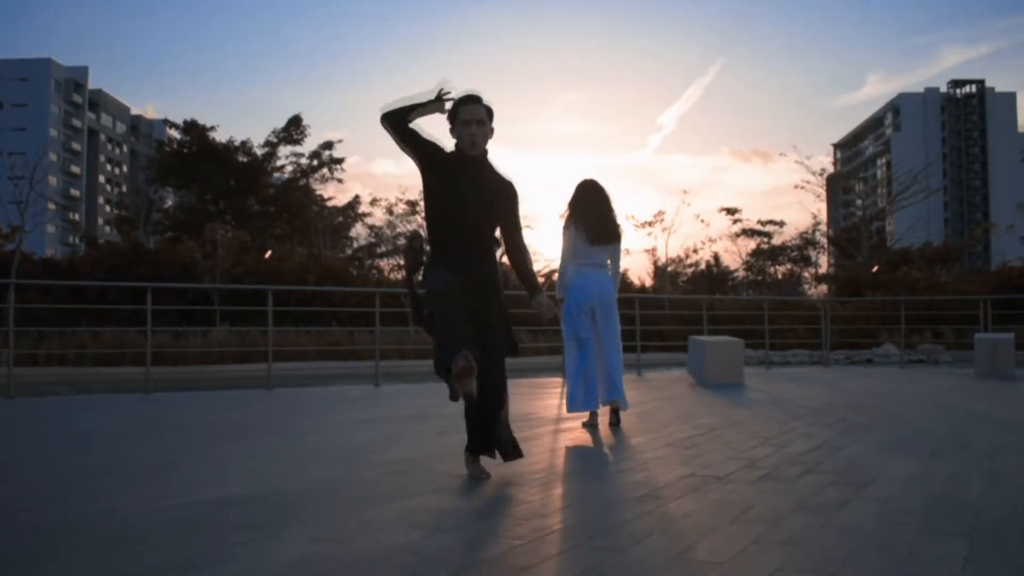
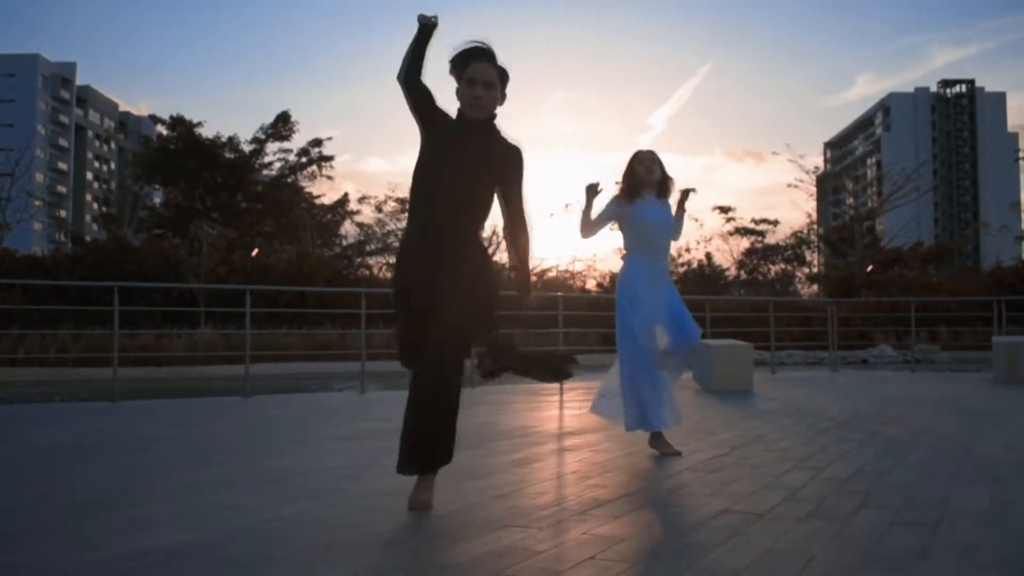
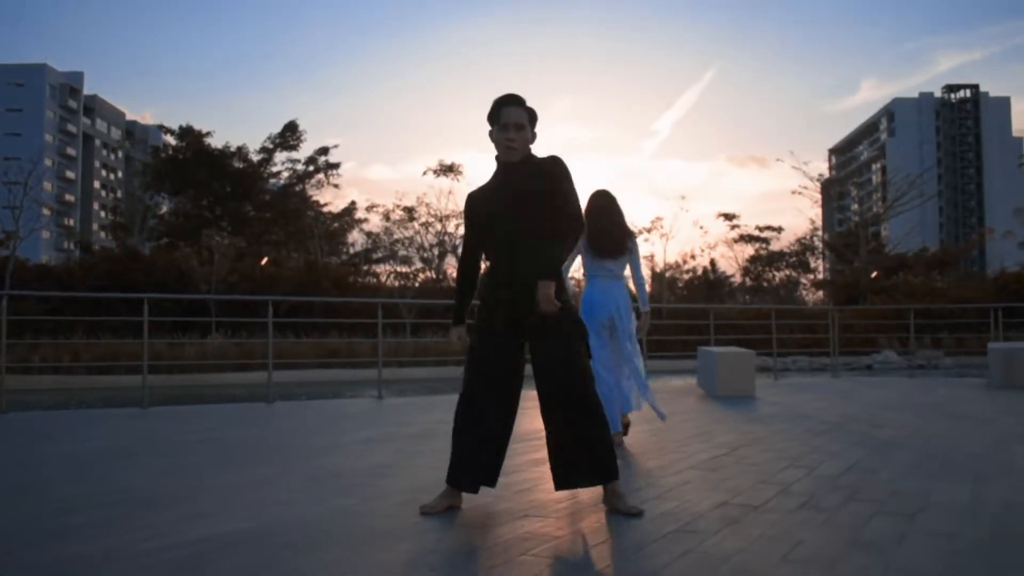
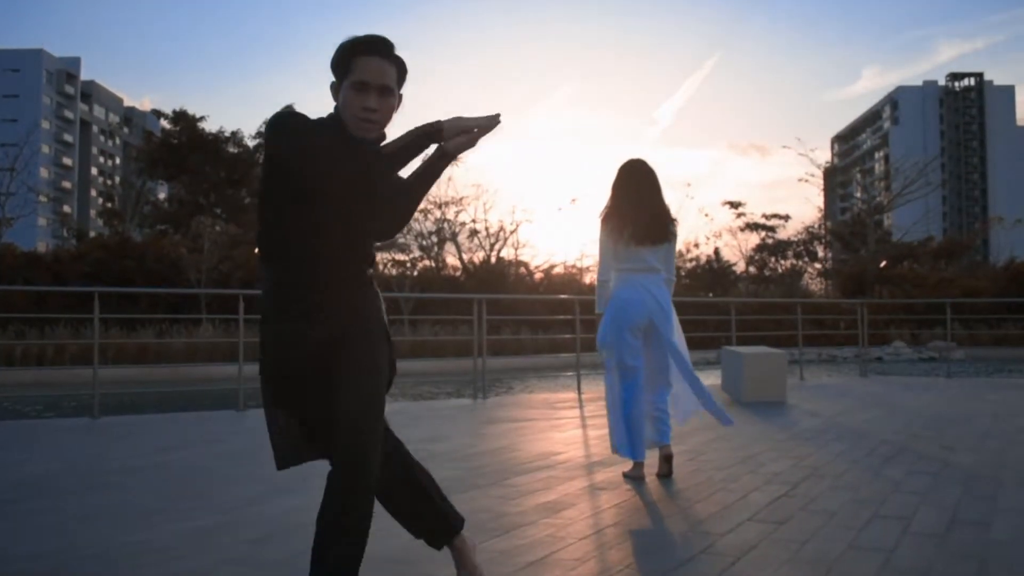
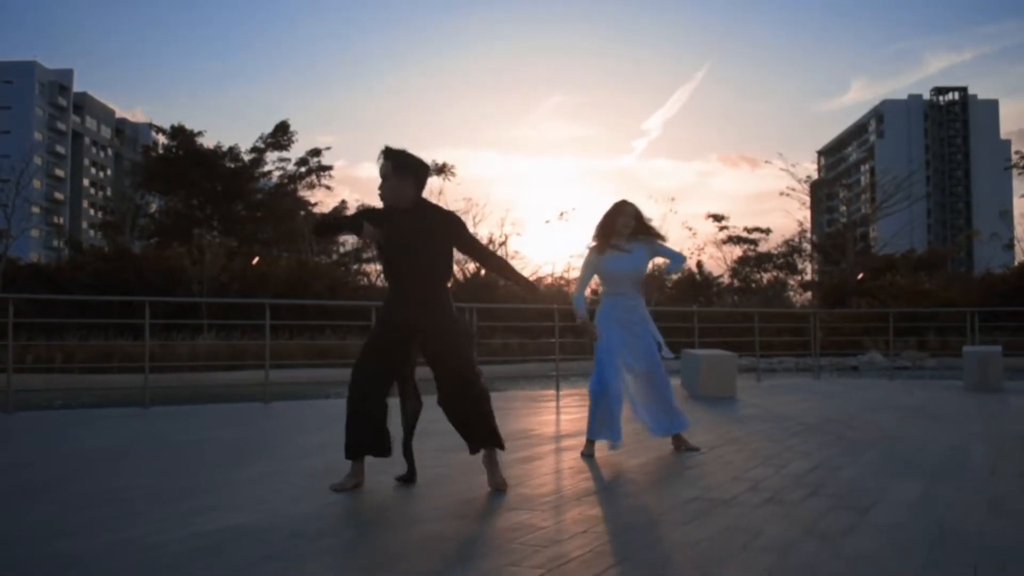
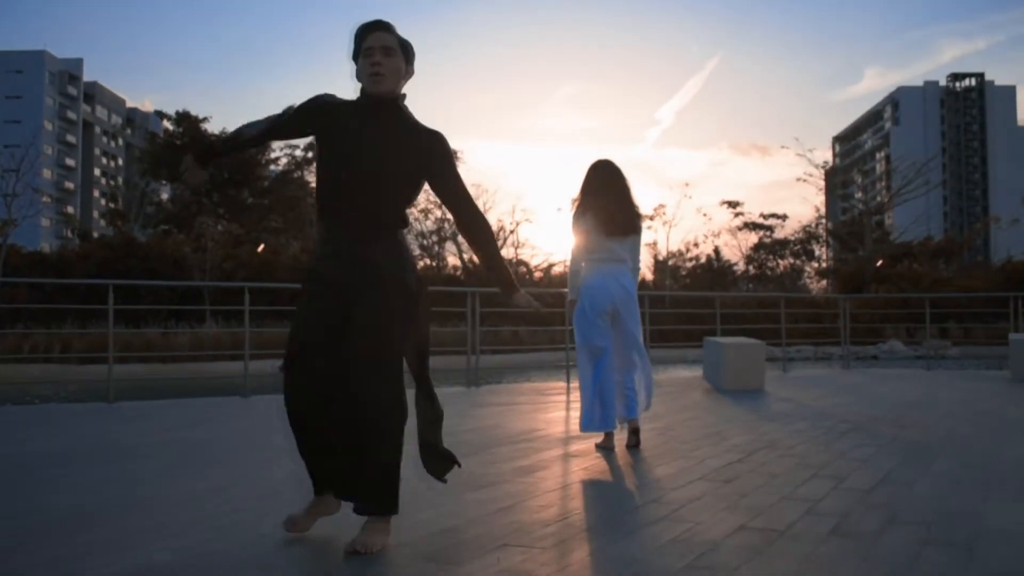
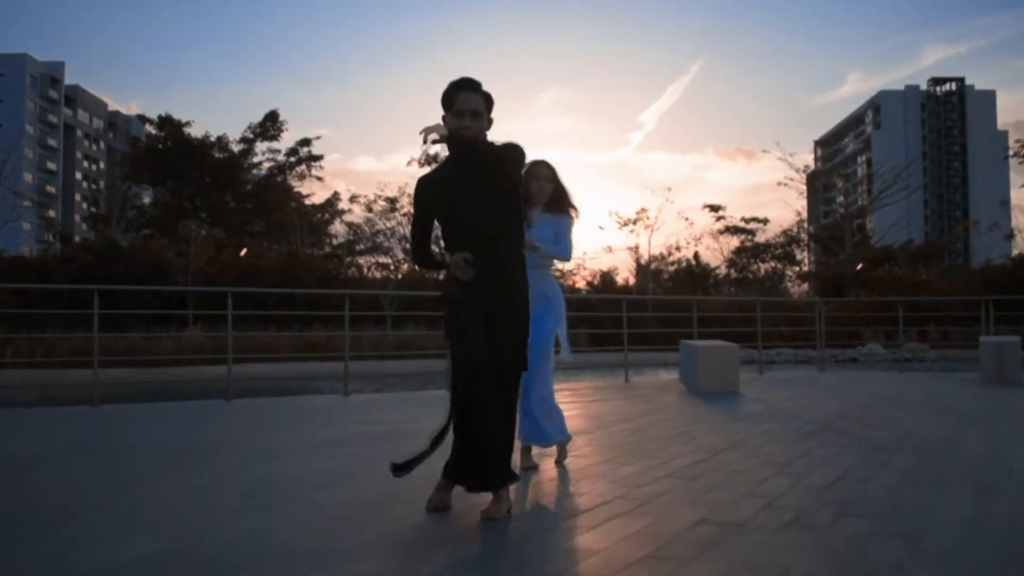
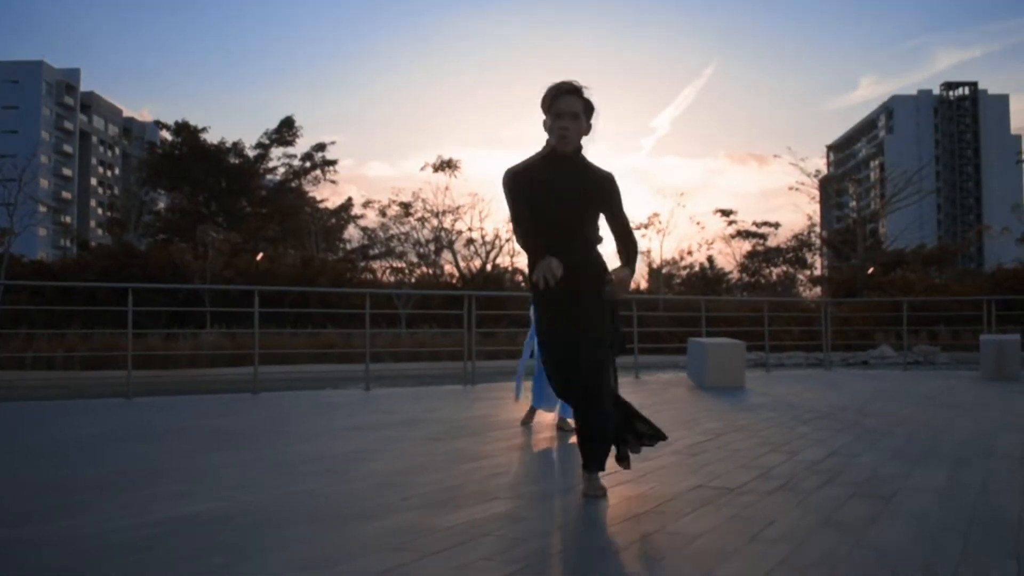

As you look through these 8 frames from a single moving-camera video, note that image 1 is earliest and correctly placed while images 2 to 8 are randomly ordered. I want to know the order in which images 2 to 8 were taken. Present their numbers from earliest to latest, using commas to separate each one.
6, 4, 3, 8, 2, 5, 7
